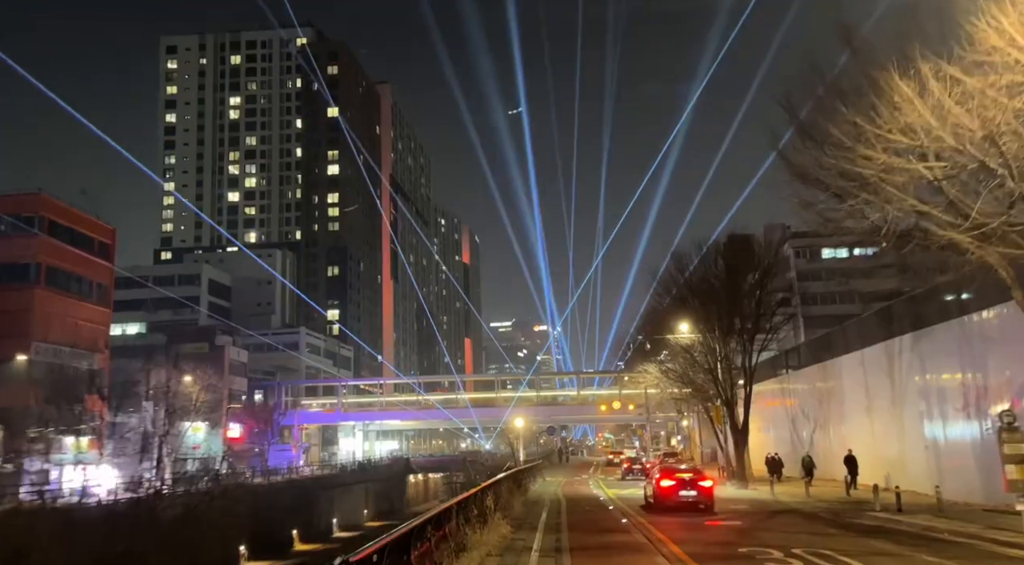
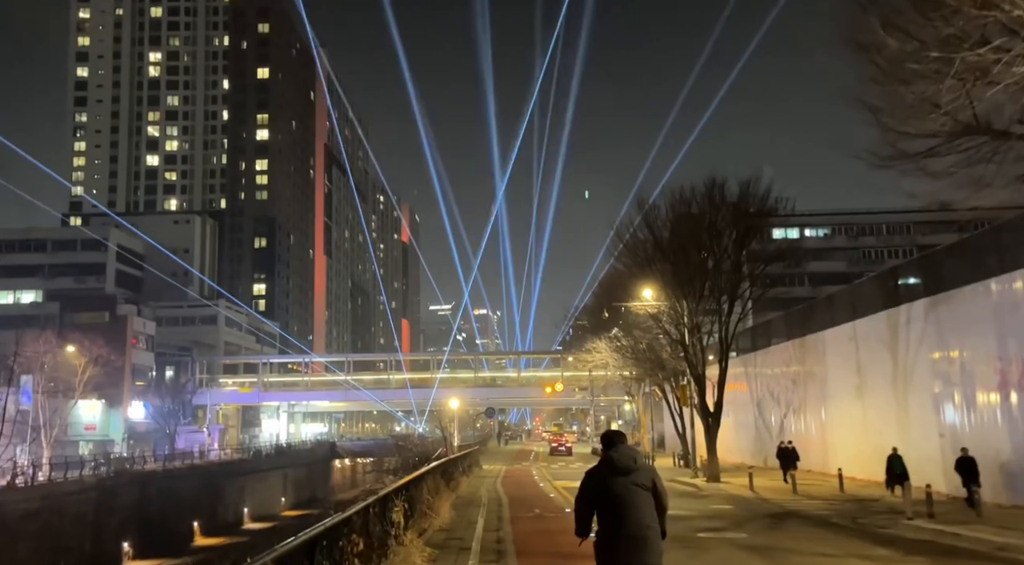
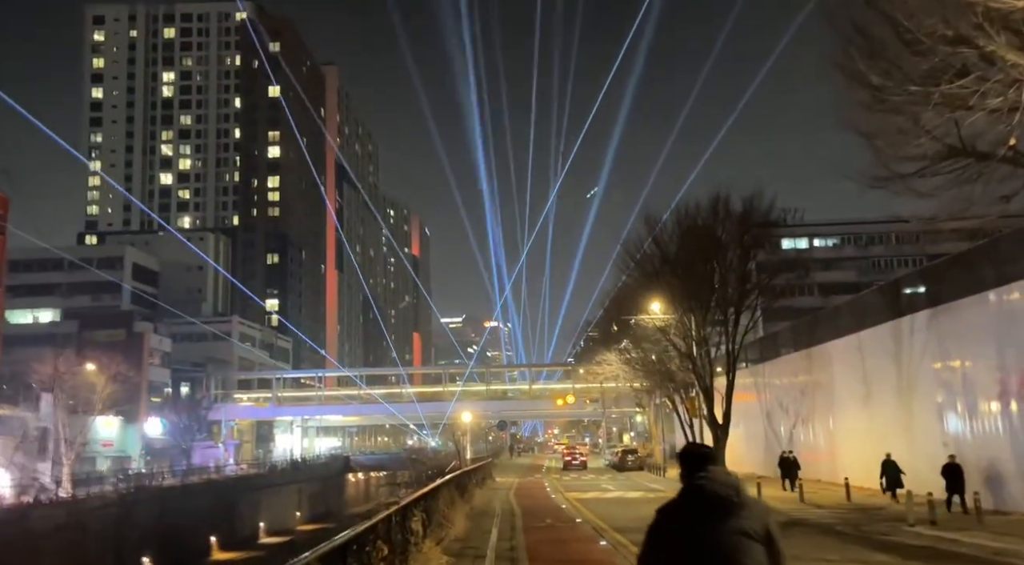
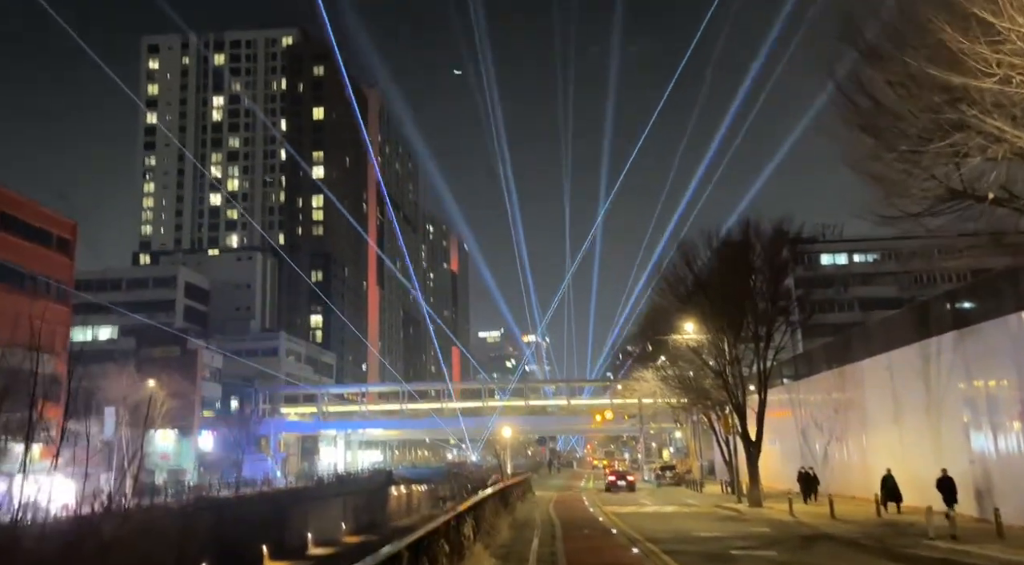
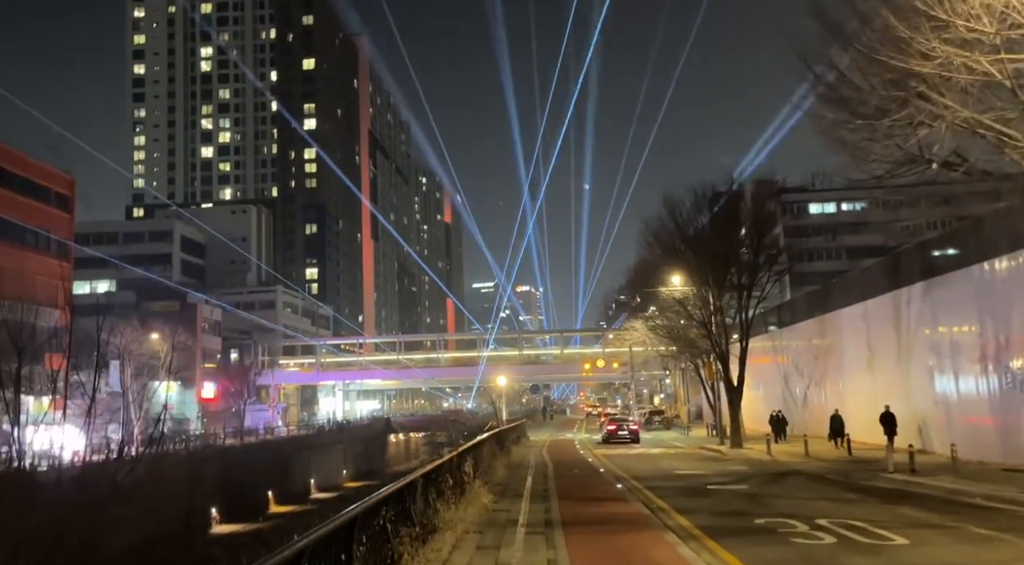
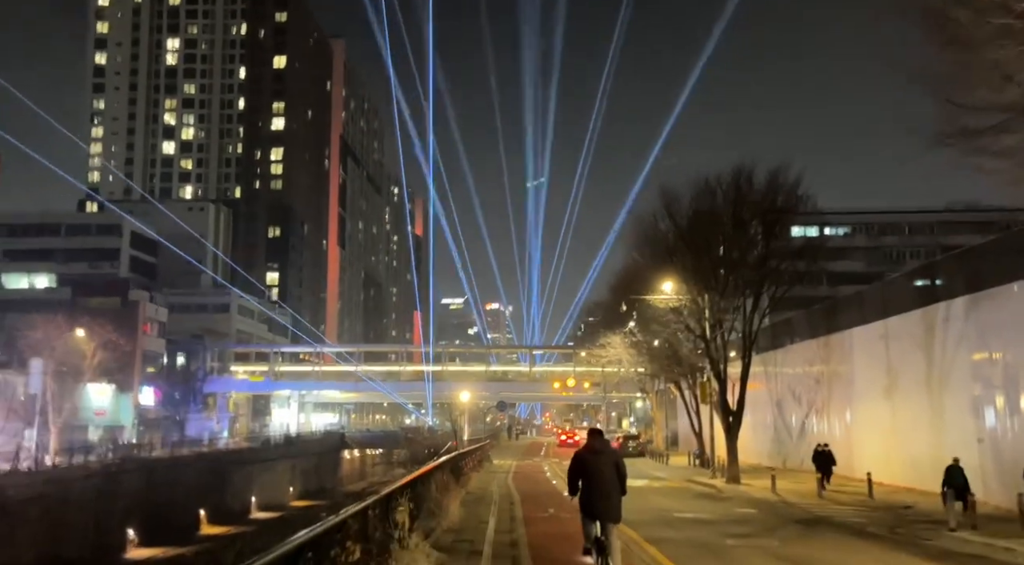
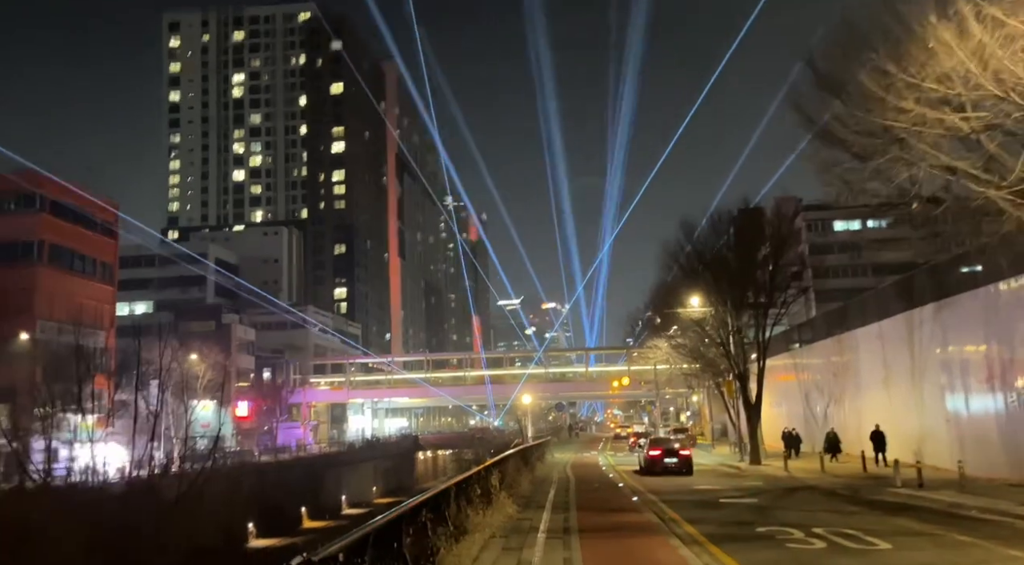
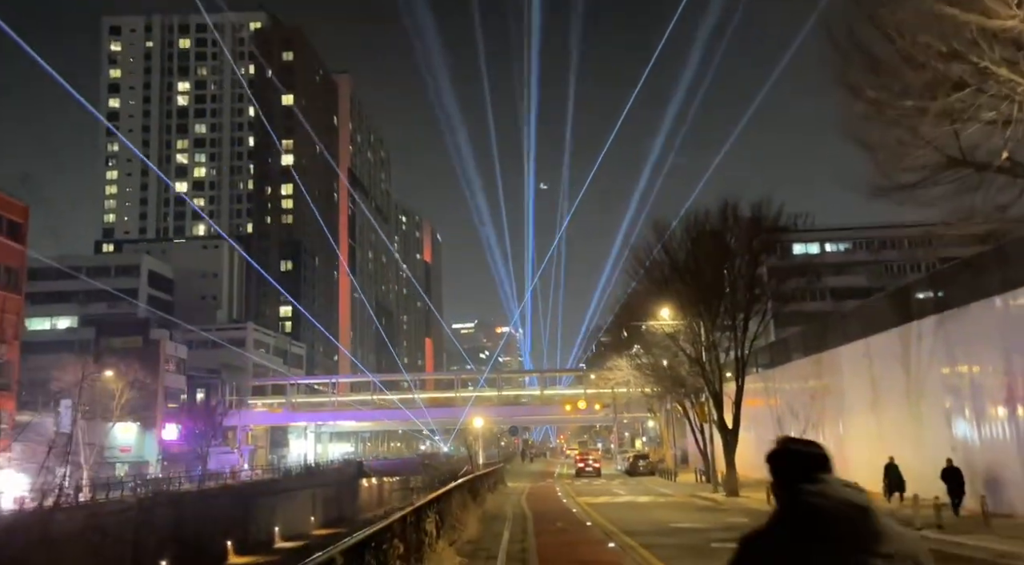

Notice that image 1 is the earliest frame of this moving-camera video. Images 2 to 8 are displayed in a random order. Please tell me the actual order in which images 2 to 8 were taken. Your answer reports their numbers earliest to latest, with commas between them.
7, 5, 4, 8, 3, 2, 6
